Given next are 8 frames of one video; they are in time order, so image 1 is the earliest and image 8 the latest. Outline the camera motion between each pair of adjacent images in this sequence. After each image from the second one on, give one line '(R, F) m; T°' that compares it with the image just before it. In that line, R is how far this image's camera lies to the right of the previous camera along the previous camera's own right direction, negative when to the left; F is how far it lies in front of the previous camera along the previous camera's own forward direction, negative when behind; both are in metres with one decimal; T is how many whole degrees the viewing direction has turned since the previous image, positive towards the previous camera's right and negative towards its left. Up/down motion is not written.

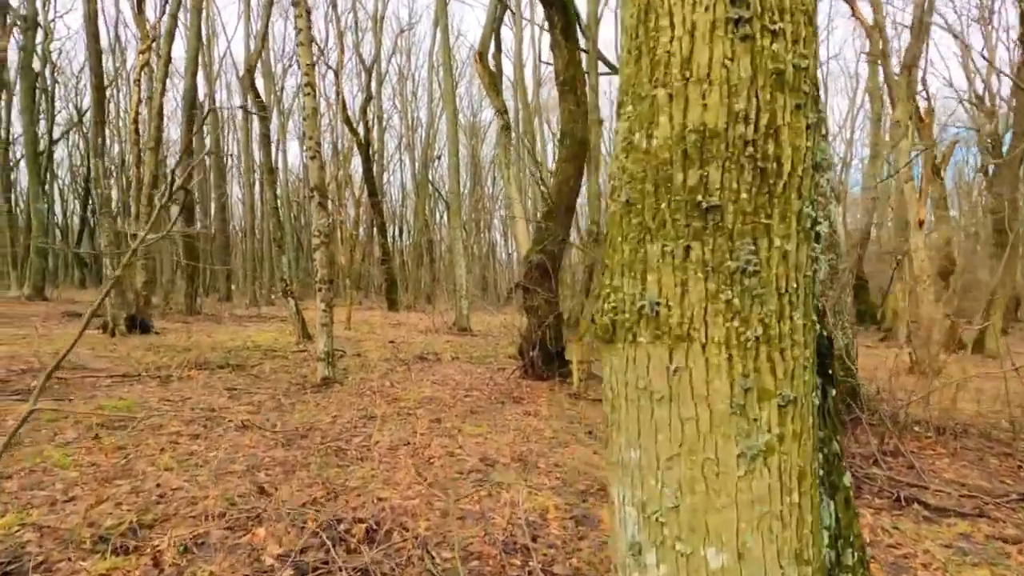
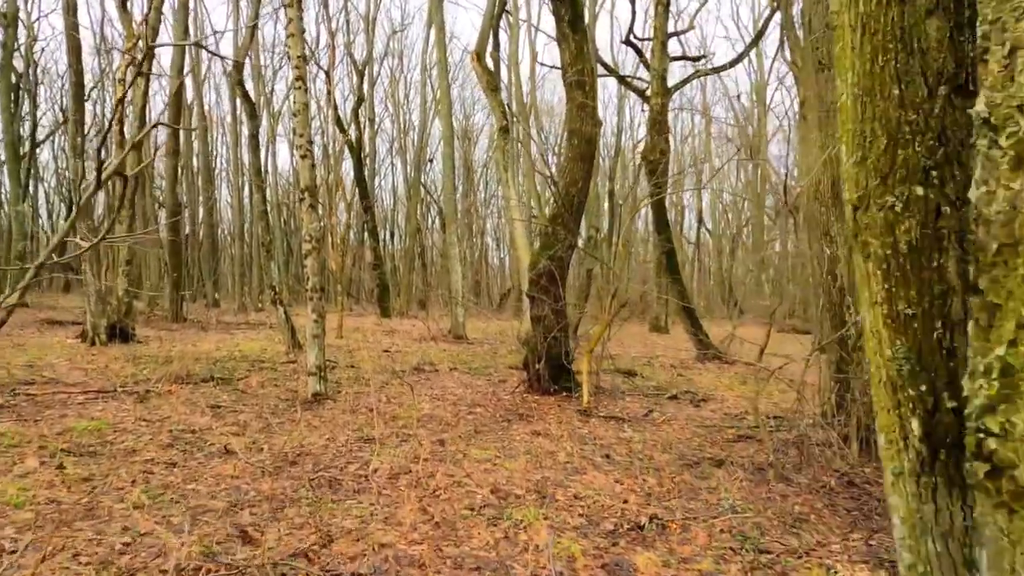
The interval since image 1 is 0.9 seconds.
(-0.1, +0.5) m; +1°
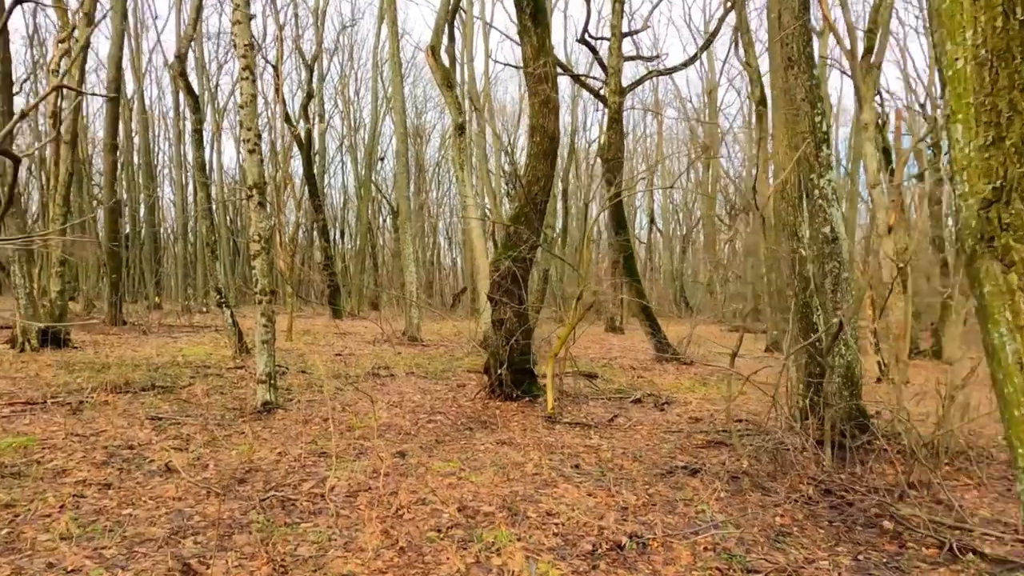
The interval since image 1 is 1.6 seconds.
(-0.1, +0.3) m; +4°
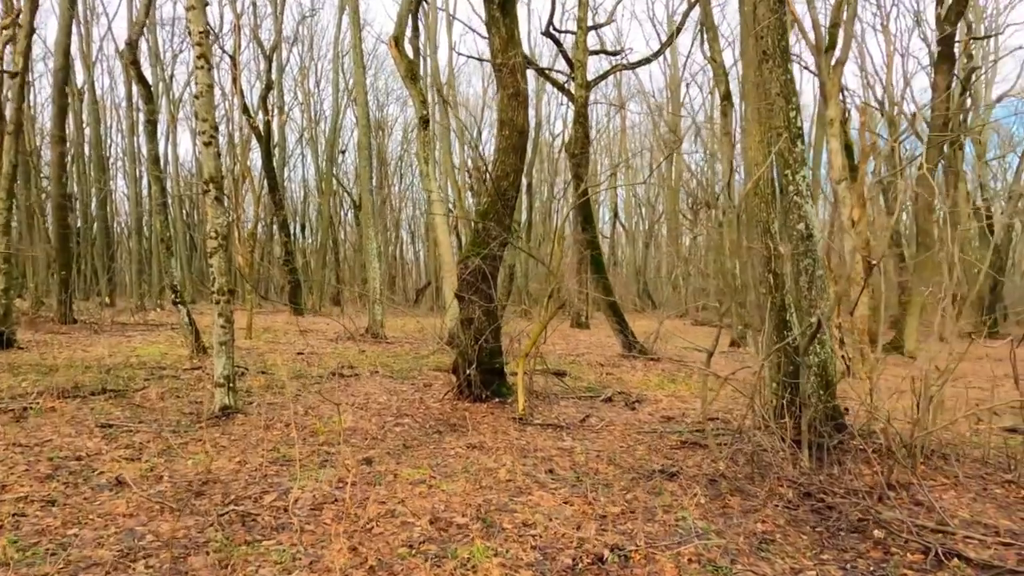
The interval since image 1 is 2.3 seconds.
(-0.1, +0.2) m; +3°
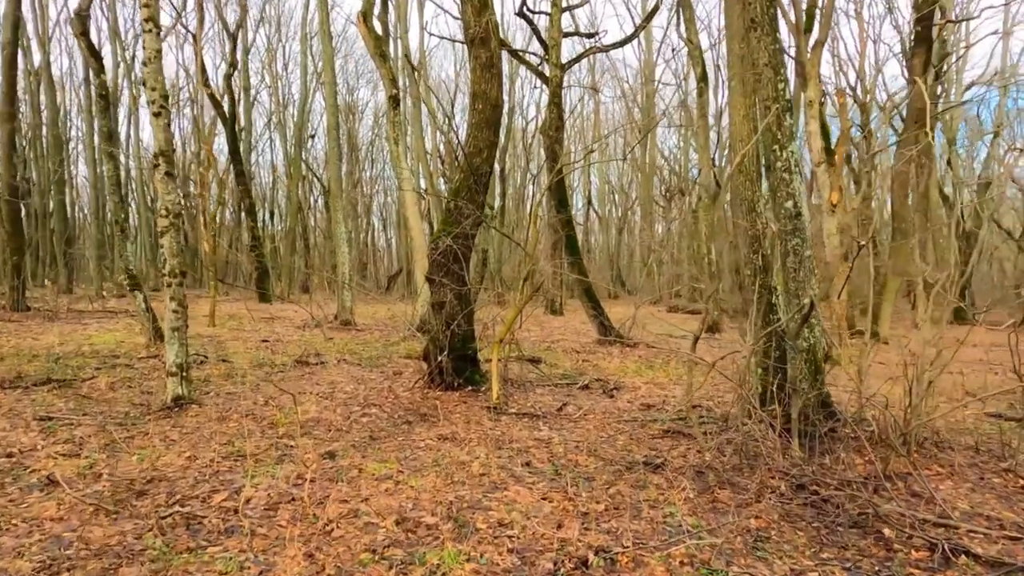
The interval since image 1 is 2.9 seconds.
(0.0, +0.4) m; +2°
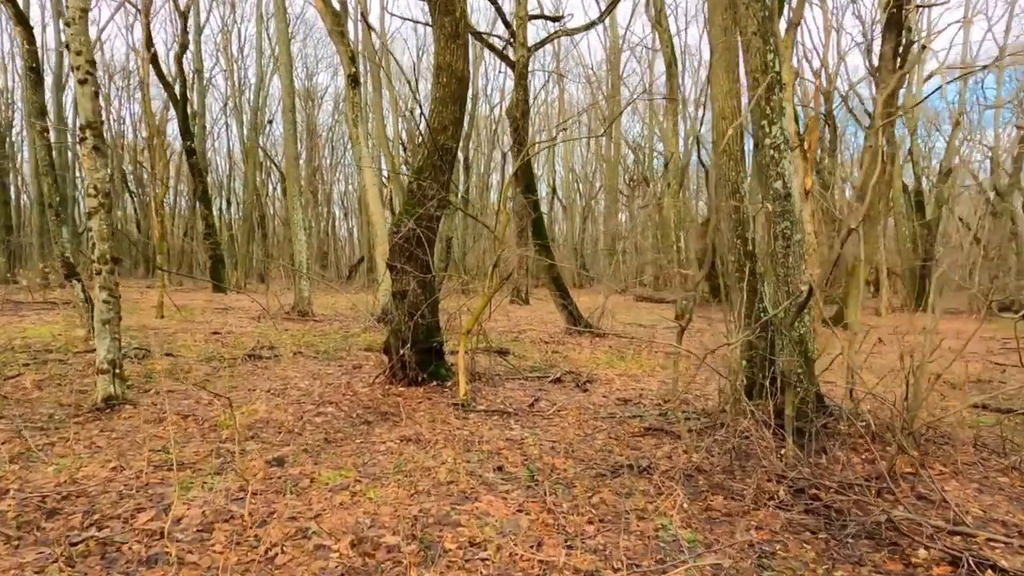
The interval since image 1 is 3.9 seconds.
(0.0, +0.5) m; +3°
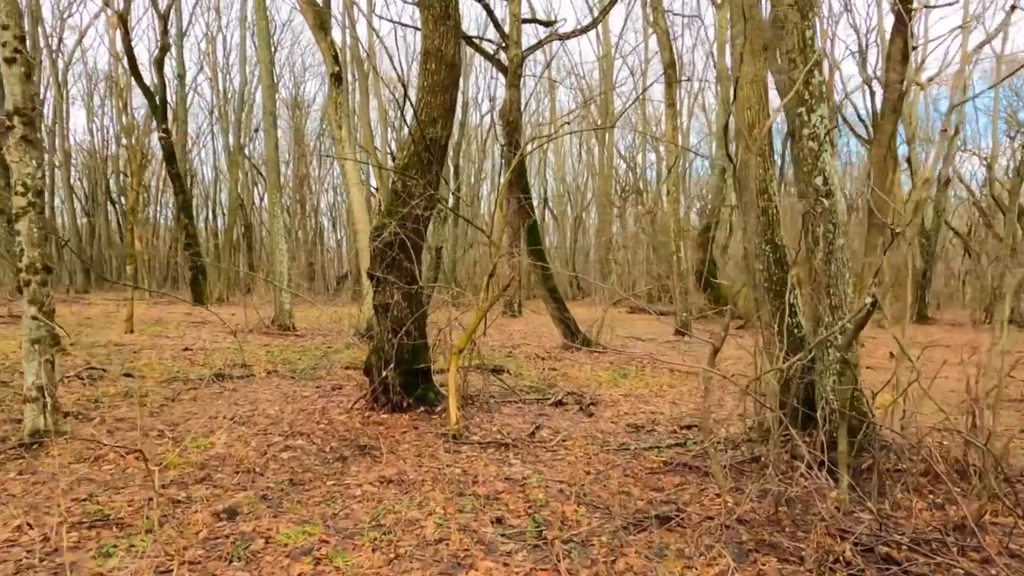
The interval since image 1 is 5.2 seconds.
(-0.1, +0.8) m; +1°
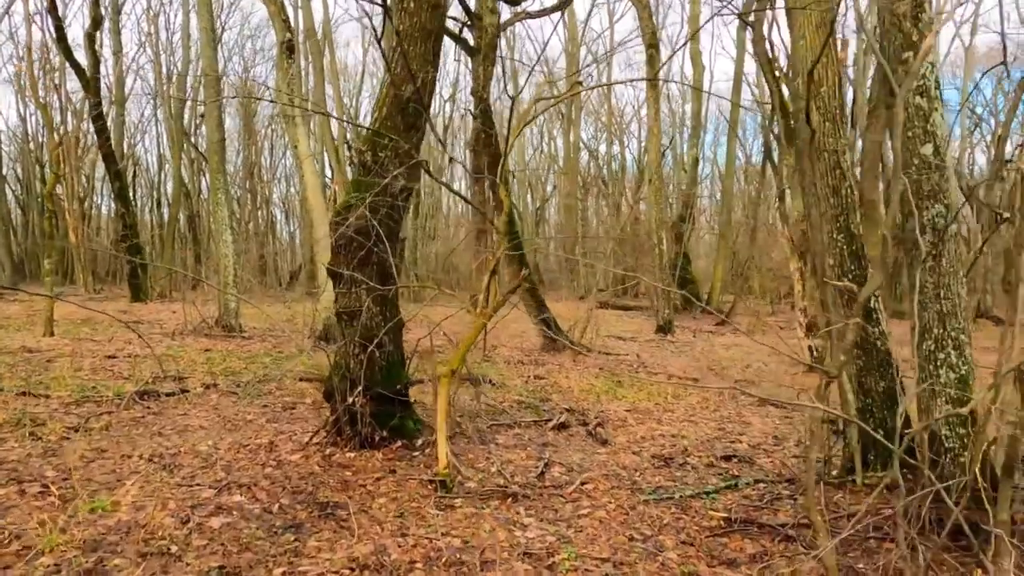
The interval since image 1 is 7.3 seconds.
(-0.3, +1.2) m; +3°
